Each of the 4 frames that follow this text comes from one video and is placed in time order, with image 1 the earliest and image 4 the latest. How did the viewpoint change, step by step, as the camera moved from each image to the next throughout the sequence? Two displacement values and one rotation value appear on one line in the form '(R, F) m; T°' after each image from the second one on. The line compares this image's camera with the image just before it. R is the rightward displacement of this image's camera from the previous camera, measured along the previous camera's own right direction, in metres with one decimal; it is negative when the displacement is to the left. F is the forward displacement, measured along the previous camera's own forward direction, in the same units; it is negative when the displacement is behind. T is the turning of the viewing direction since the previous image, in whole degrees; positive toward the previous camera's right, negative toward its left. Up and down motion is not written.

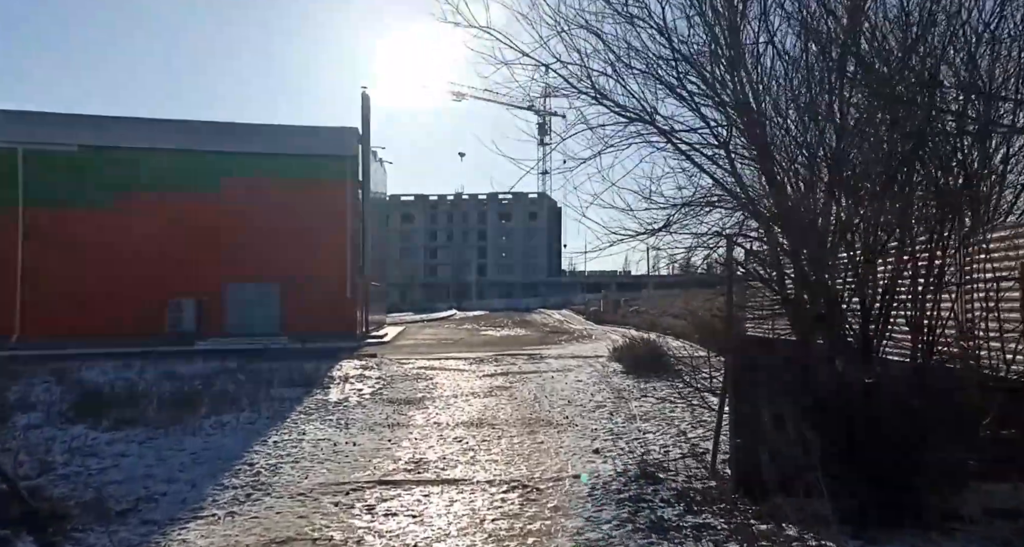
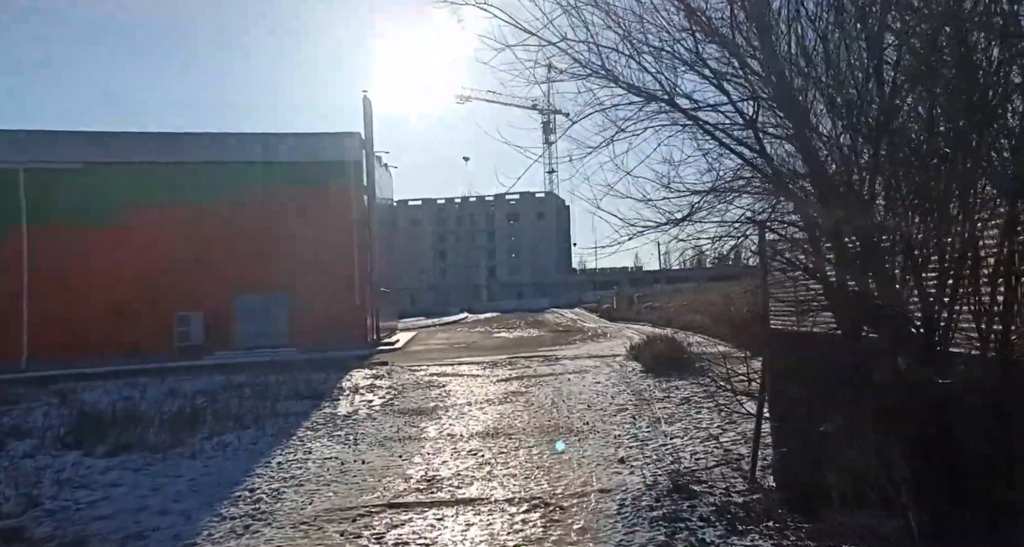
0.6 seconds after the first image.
(0.0, +0.5) m; -1°
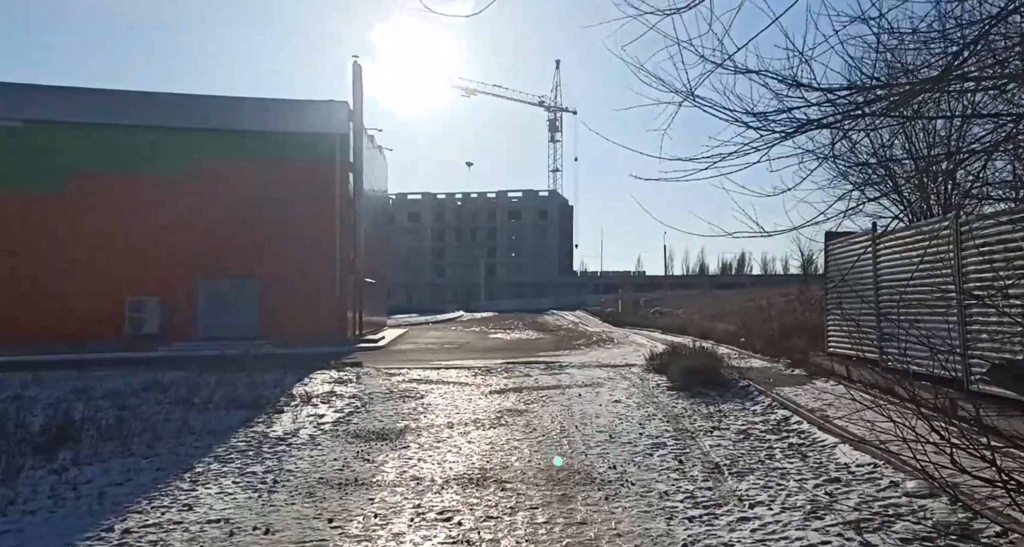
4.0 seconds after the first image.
(0.0, +3.0) m; 0°
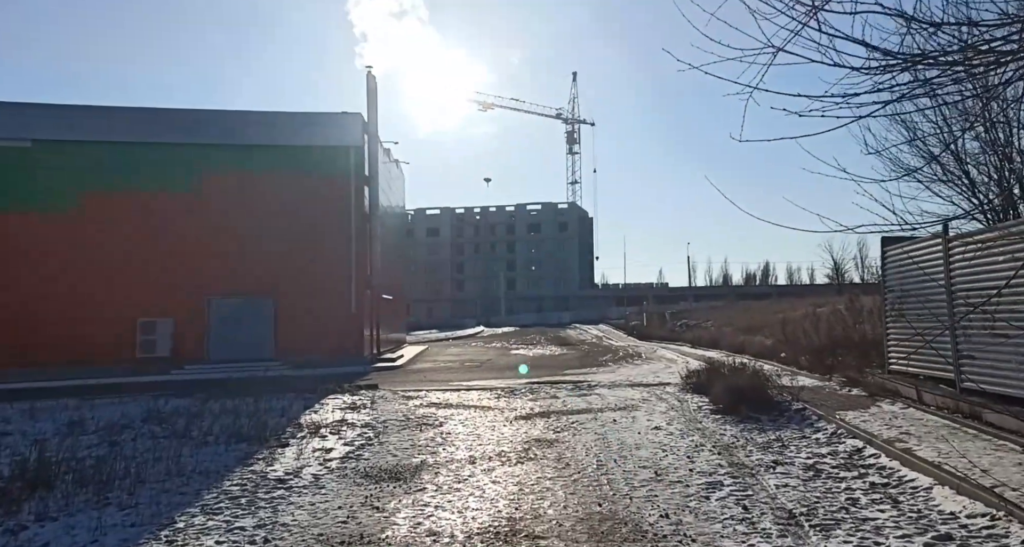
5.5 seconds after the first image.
(-0.1, +1.0) m; -2°
